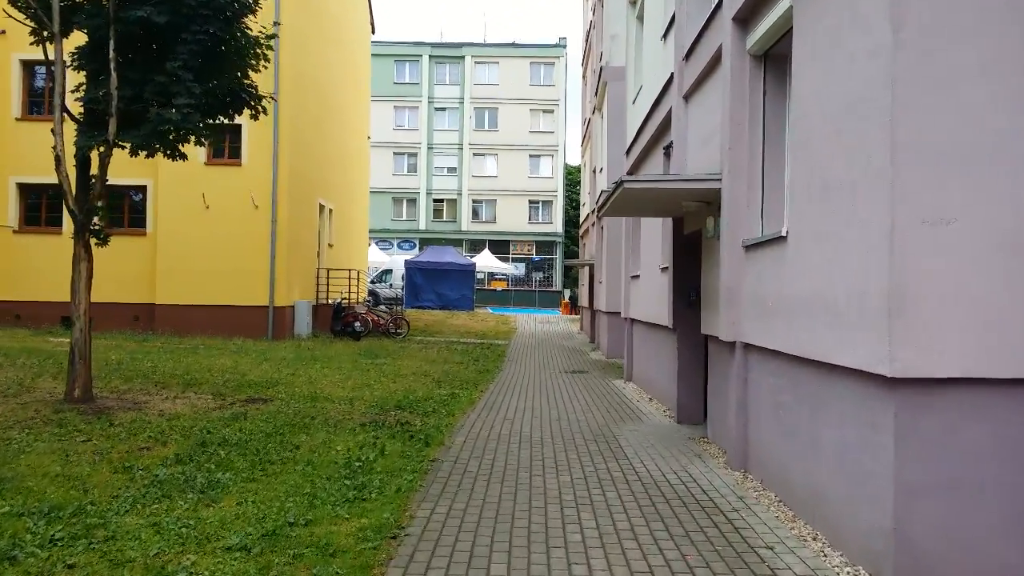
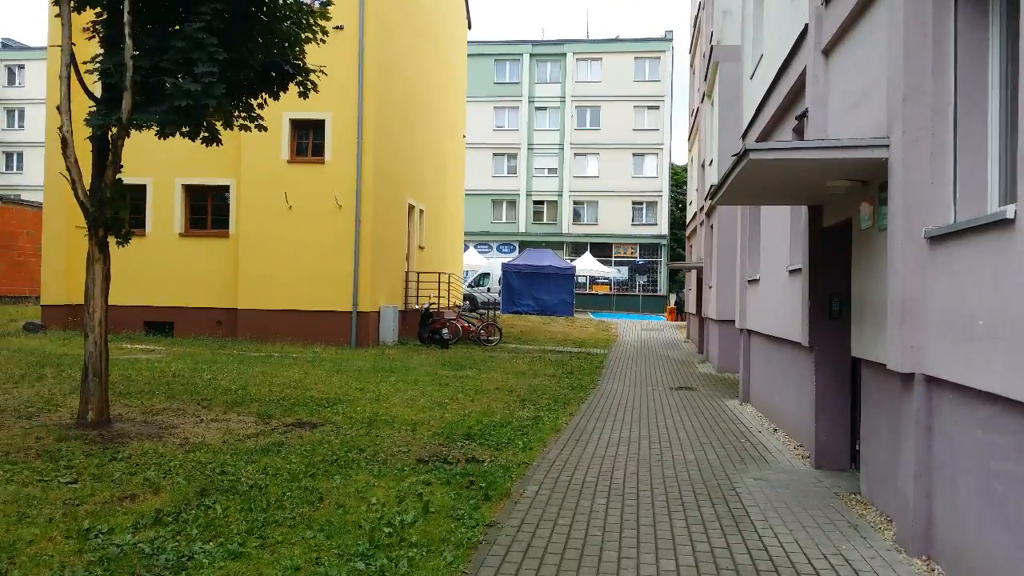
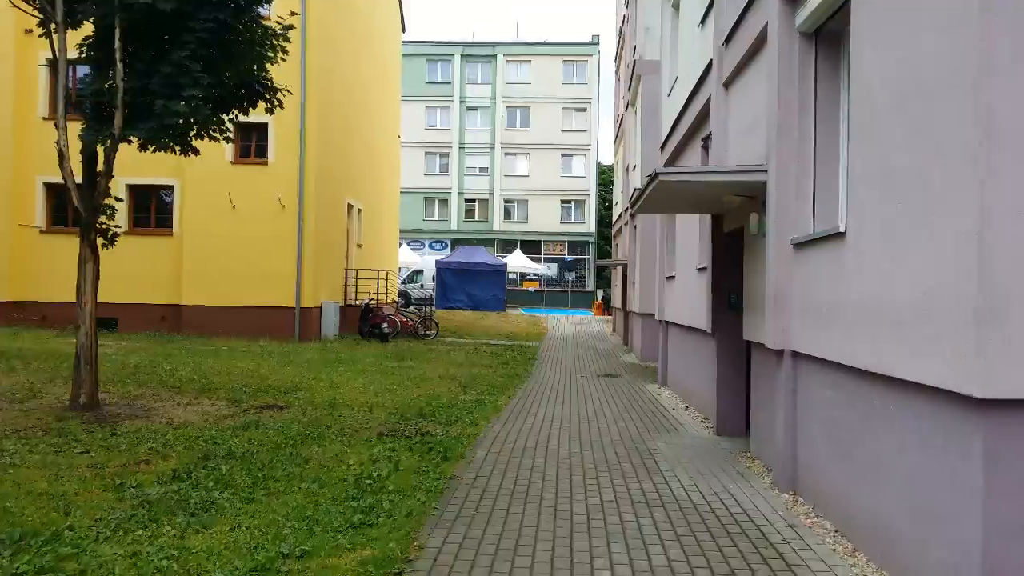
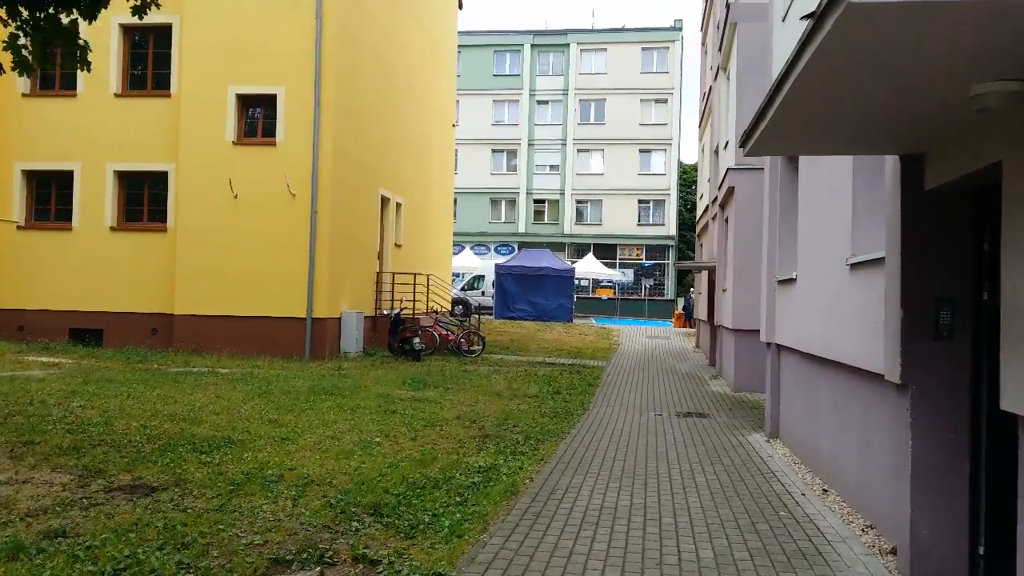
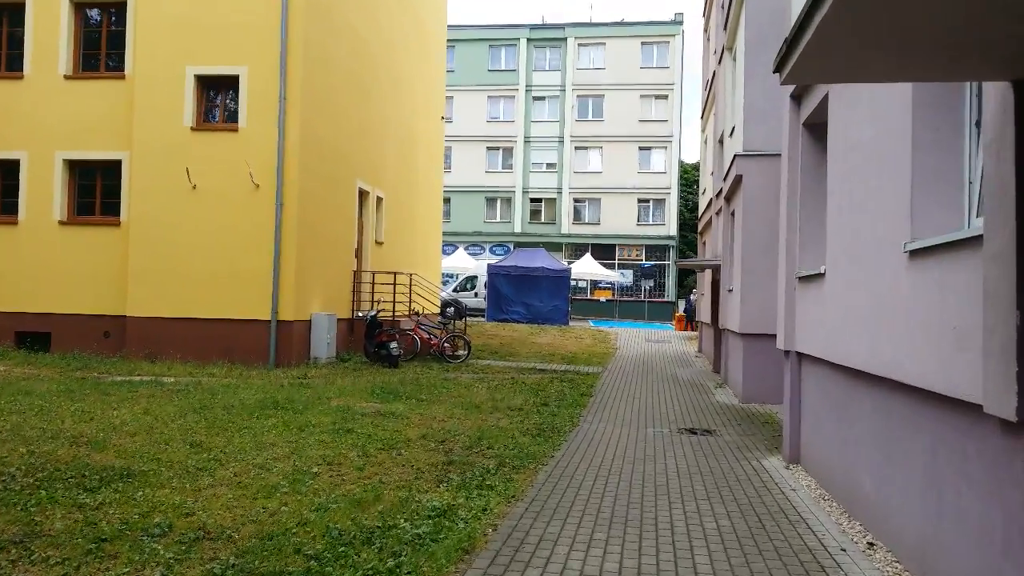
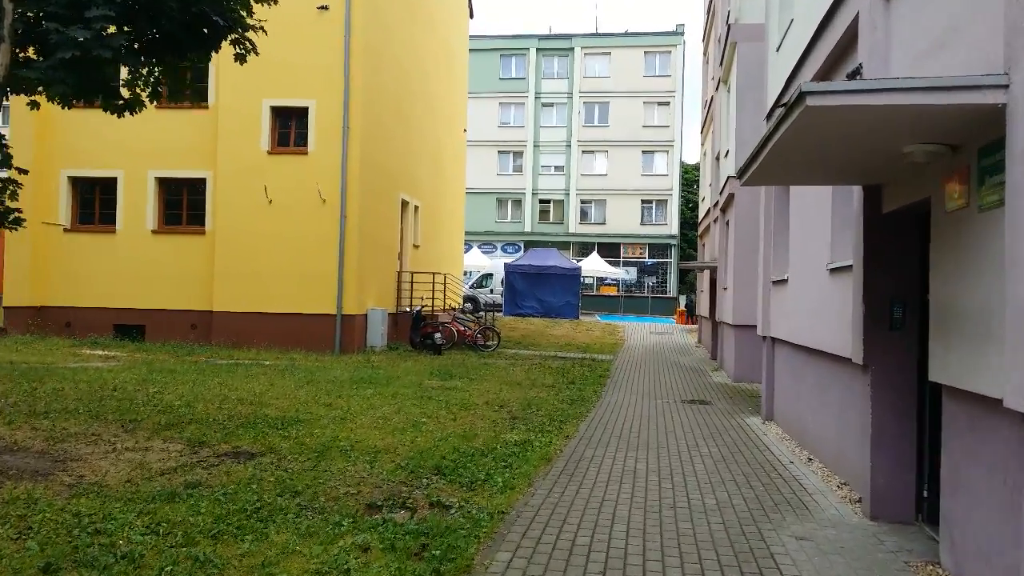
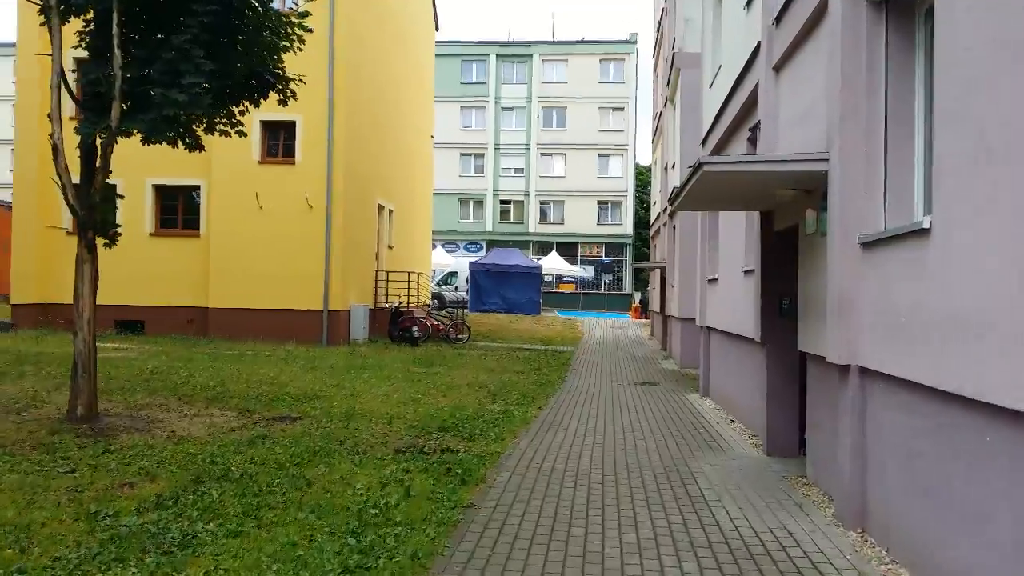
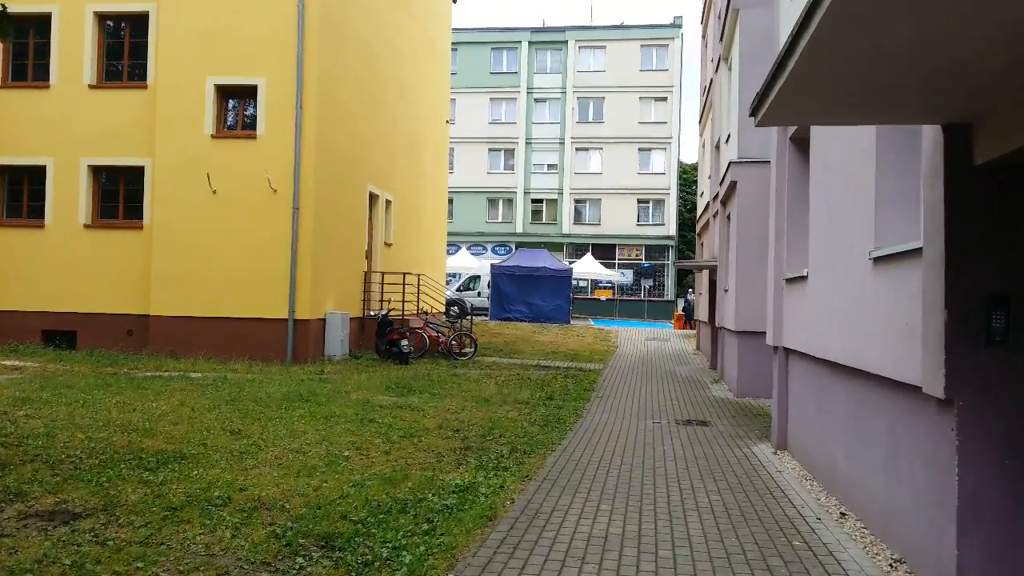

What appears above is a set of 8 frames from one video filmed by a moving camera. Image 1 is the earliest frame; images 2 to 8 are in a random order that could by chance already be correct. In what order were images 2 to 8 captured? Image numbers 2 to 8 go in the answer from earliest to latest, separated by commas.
3, 7, 2, 6, 4, 8, 5
